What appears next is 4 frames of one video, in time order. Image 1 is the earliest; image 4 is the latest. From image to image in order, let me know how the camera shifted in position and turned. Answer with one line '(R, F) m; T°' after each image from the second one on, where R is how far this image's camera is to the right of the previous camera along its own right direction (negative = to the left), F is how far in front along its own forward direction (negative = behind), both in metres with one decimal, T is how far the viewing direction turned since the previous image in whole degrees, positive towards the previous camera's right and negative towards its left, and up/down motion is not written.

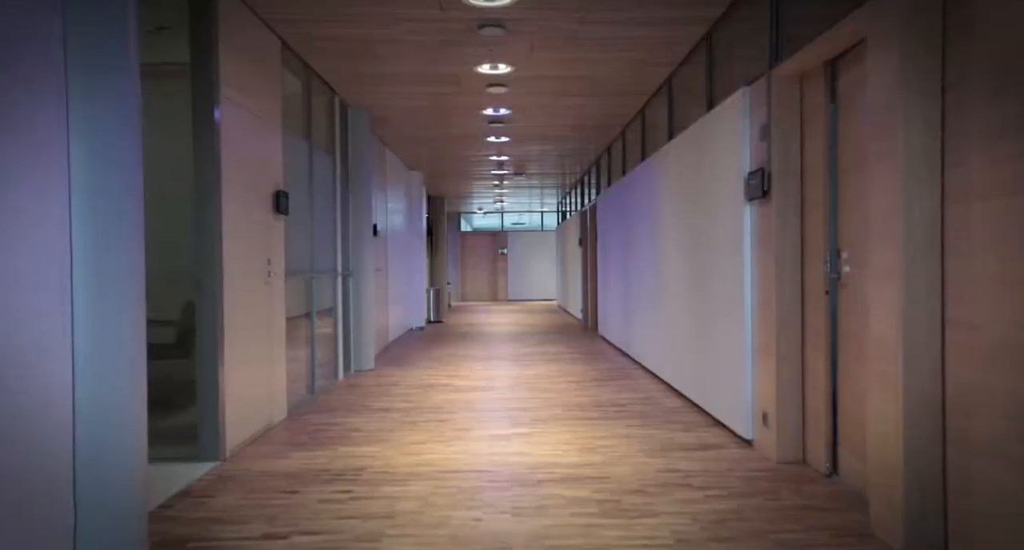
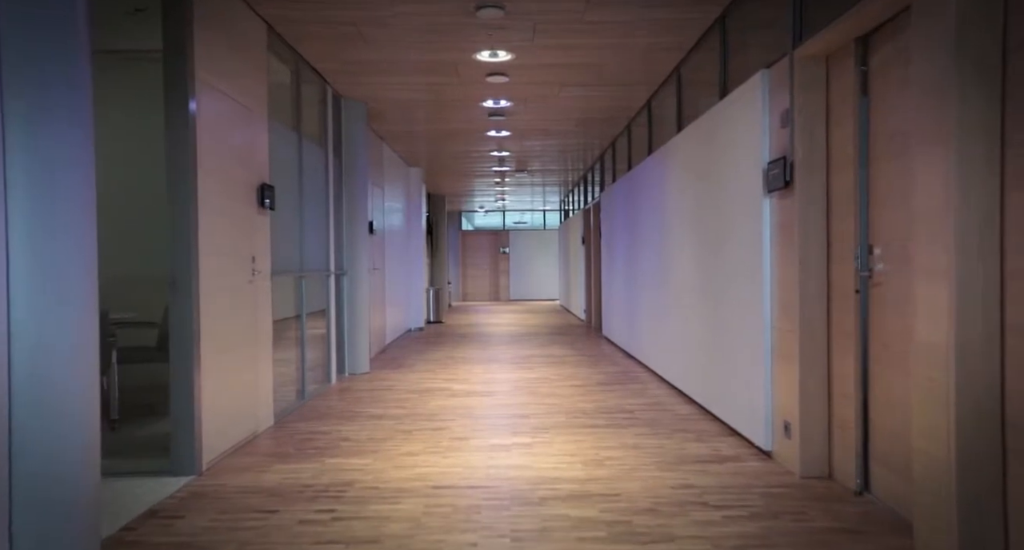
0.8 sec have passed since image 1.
(0.0, +0.3) m; 0°
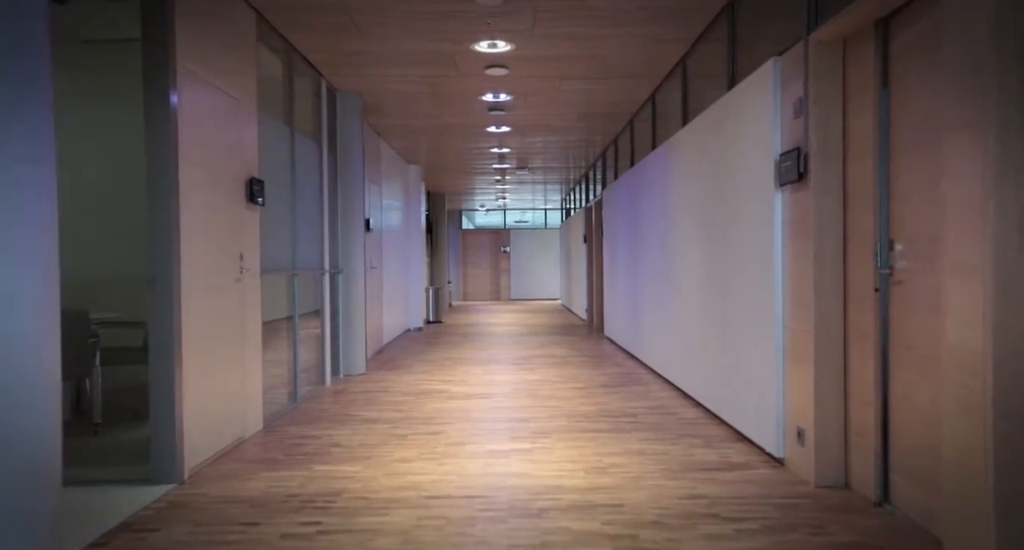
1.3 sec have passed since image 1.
(0.0, +0.2) m; 0°
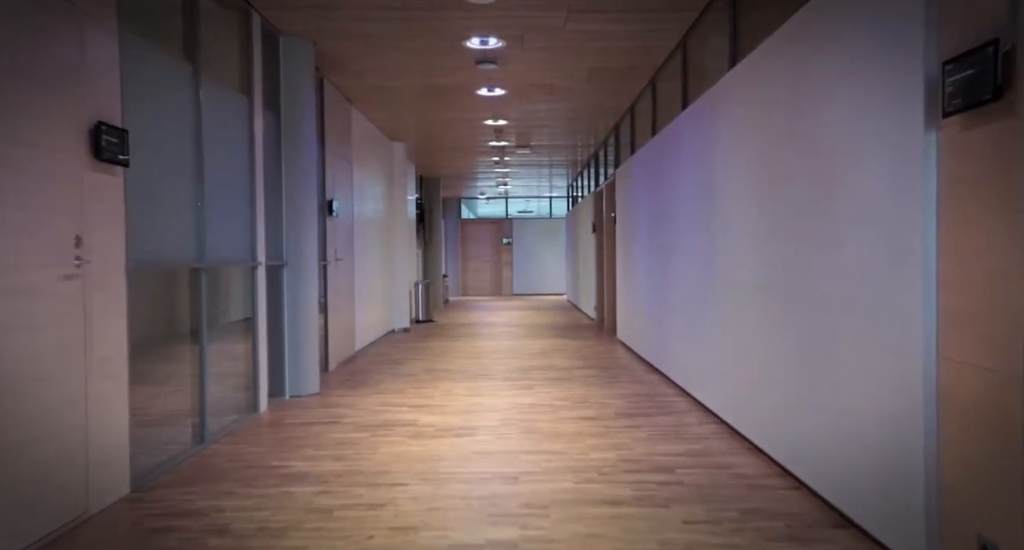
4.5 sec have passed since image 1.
(+0.1, +1.6) m; -1°
